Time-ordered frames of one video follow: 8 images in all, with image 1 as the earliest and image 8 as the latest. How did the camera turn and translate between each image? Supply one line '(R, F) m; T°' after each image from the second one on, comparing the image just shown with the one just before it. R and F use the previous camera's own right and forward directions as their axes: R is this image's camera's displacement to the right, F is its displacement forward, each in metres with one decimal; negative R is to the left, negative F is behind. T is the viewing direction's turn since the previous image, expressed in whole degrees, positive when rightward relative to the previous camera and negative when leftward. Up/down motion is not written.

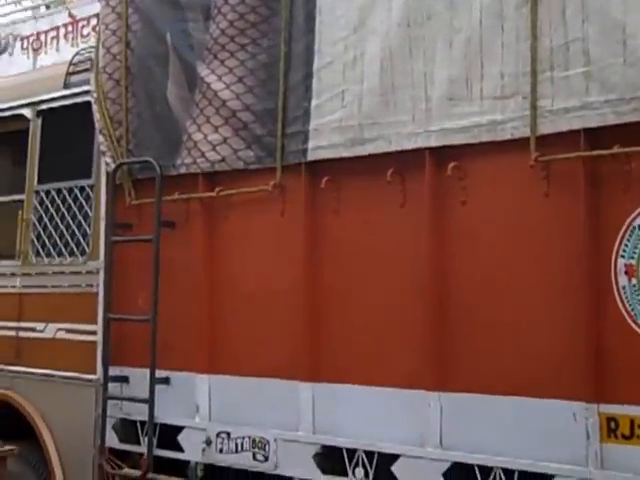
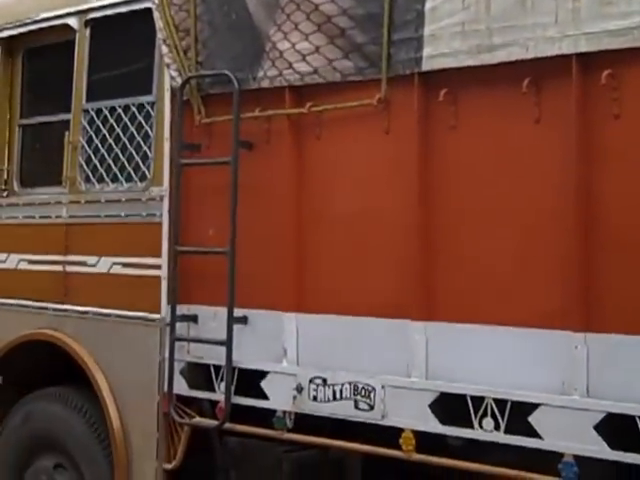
(-0.4, +0.5) m; +1°
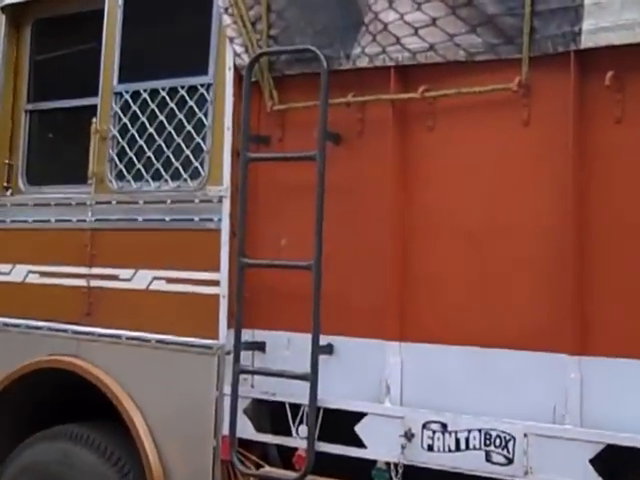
(-0.5, +0.8) m; +4°
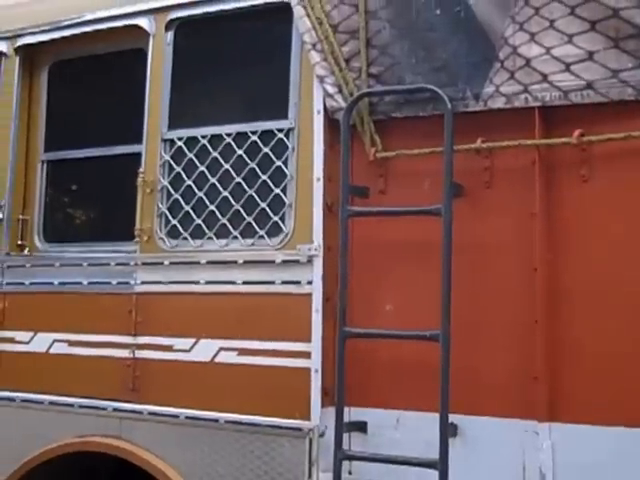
(-0.6, +0.5) m; +7°
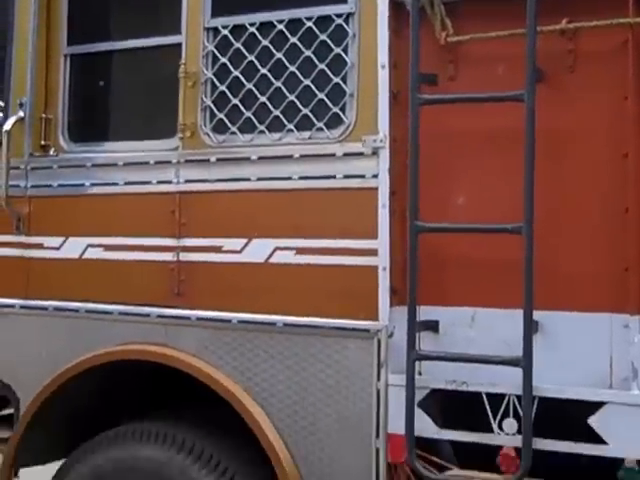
(-0.3, +0.2) m; +3°
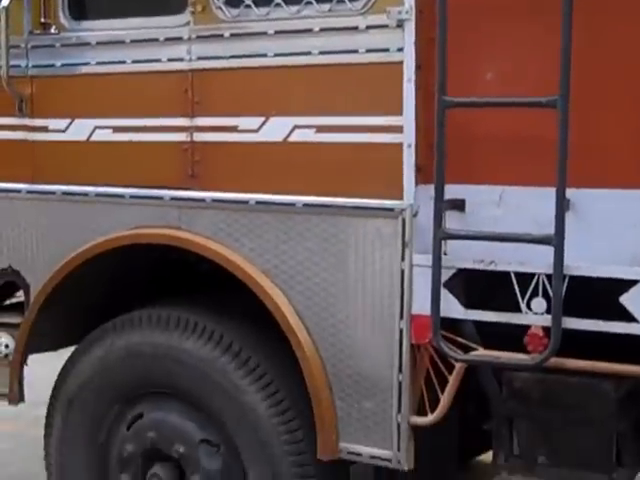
(-0.1, +0.1) m; +2°
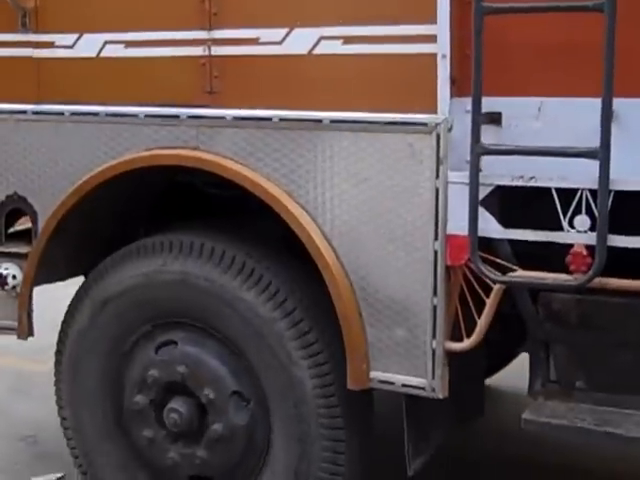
(-0.1, +0.2) m; +1°
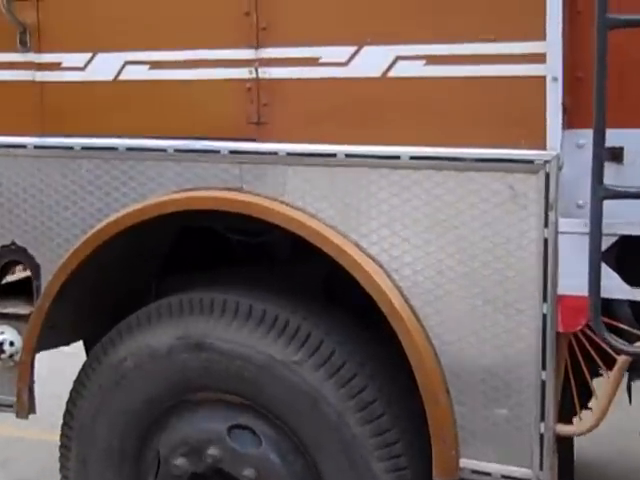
(-0.3, +0.5) m; +3°
